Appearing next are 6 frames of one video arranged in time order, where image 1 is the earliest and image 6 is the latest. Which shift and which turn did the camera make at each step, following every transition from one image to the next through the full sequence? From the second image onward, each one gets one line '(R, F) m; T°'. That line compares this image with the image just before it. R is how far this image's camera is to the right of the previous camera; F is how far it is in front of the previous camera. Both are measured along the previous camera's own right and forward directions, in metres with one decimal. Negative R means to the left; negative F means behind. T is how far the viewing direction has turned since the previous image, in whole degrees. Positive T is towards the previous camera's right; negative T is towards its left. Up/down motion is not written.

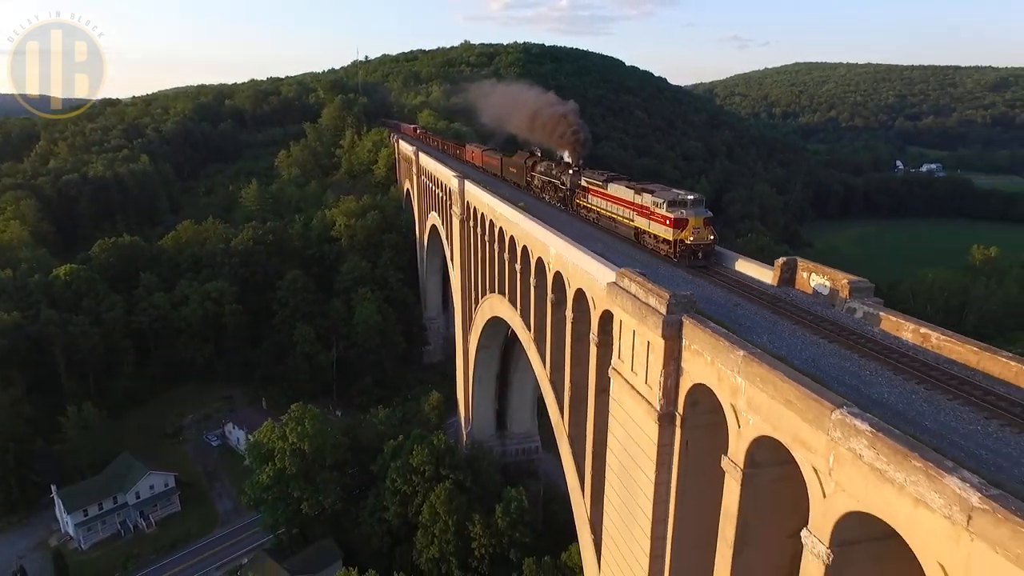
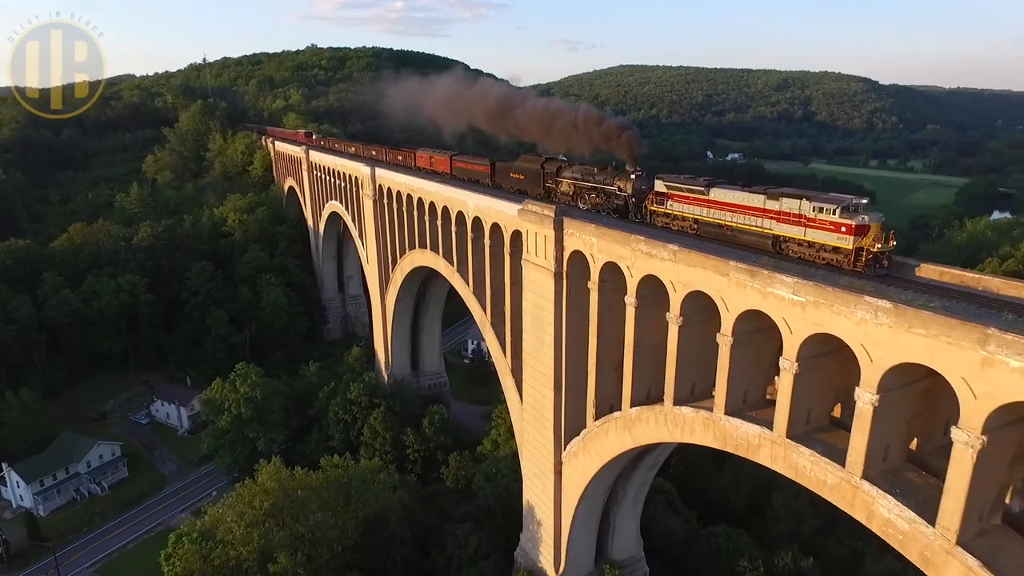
(-2.5, -6.3) m; +13°
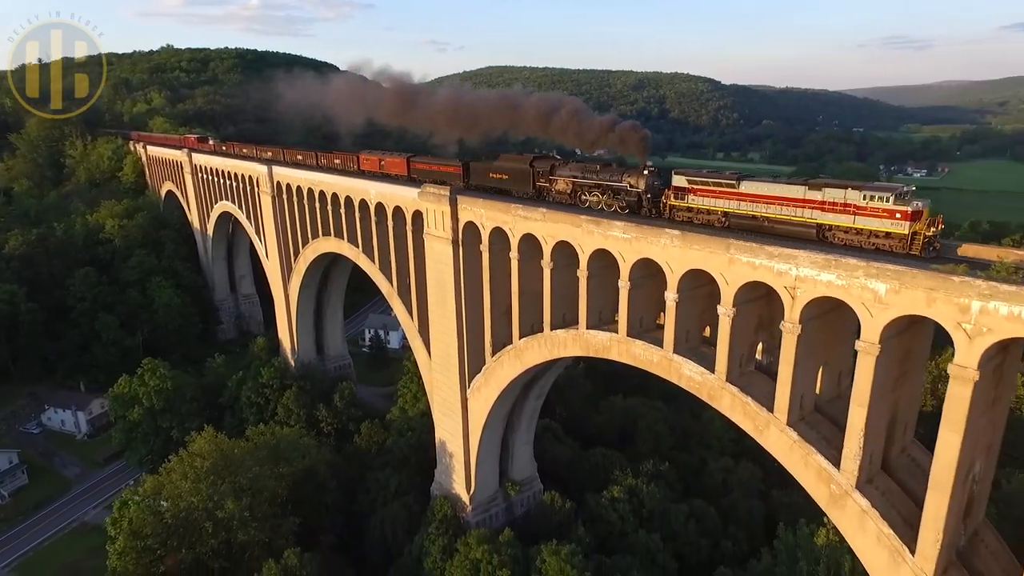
(-0.8, -3.6) m; +11°
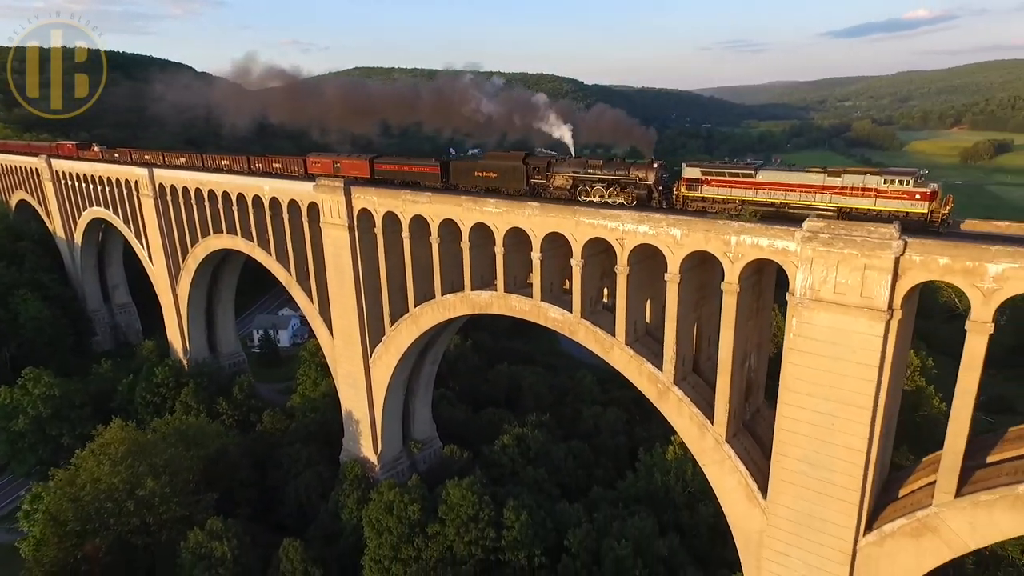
(-0.4, -3.1) m; +11°
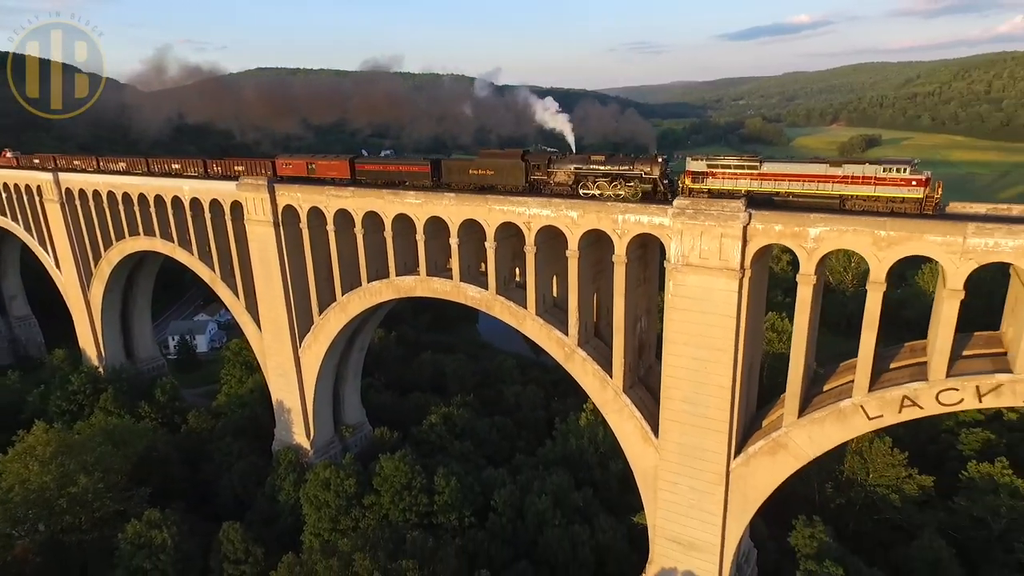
(-0.1, -1.9) m; +7°
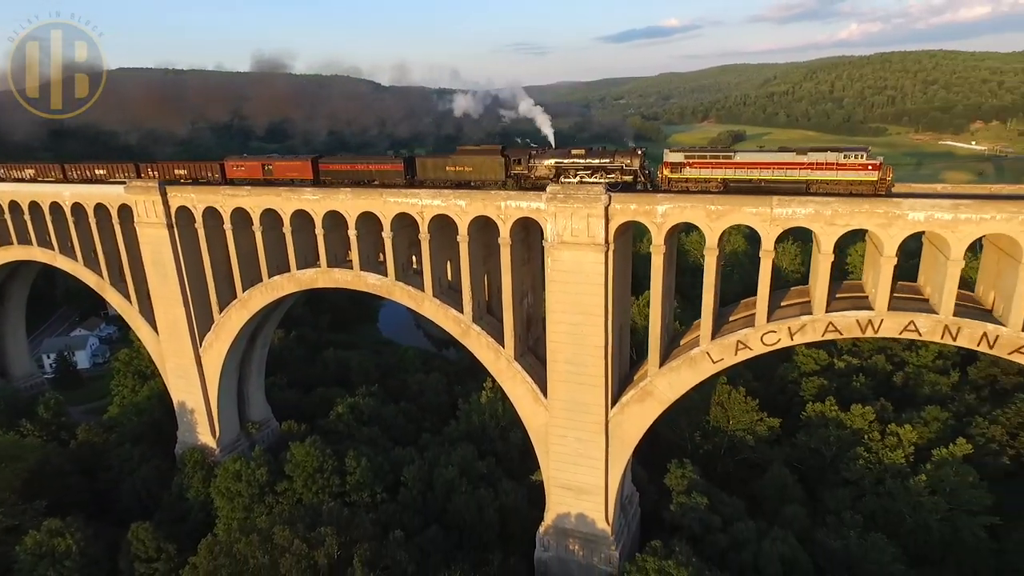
(0.0, -1.8) m; +9°
